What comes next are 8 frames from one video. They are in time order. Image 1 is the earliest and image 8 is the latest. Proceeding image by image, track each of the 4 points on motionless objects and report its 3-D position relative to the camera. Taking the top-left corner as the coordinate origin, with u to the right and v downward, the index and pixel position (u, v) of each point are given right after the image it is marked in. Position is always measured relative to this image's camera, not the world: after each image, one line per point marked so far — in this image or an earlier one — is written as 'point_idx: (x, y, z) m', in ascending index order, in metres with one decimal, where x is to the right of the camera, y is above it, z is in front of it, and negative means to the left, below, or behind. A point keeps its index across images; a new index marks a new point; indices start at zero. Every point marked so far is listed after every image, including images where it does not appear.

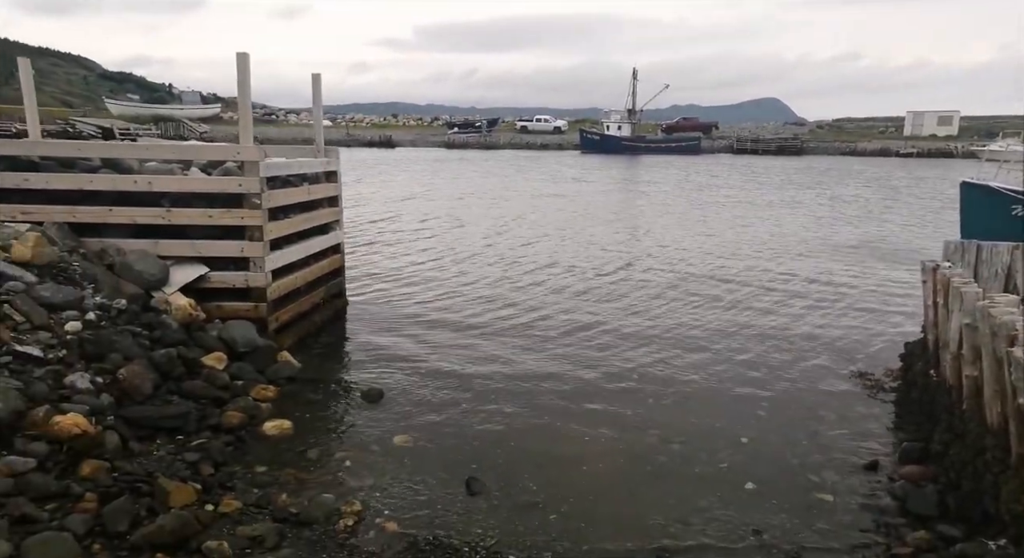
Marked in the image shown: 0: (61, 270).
0: (-5.2, +0.1, +9.6) m
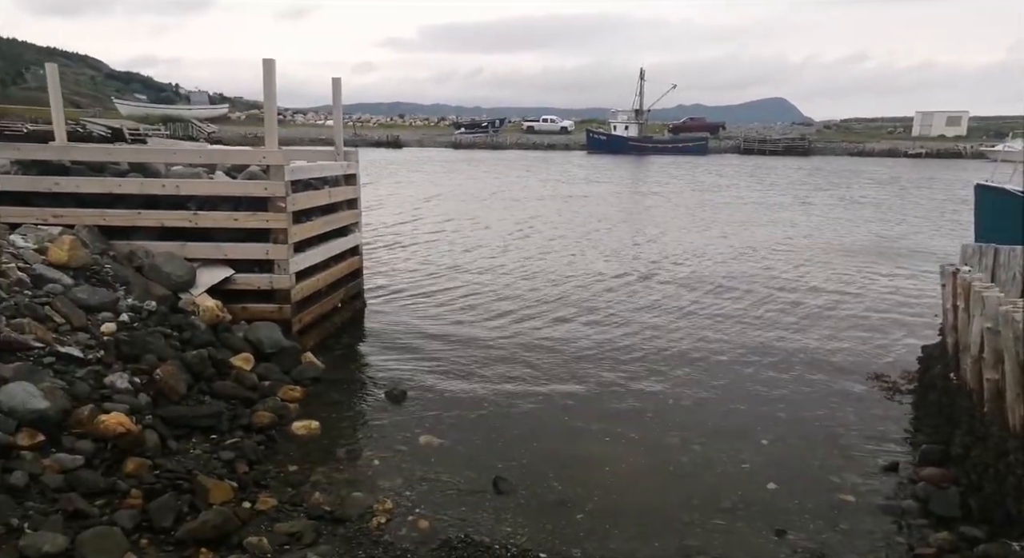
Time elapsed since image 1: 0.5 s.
0: (-5.0, +0.1, +9.8) m
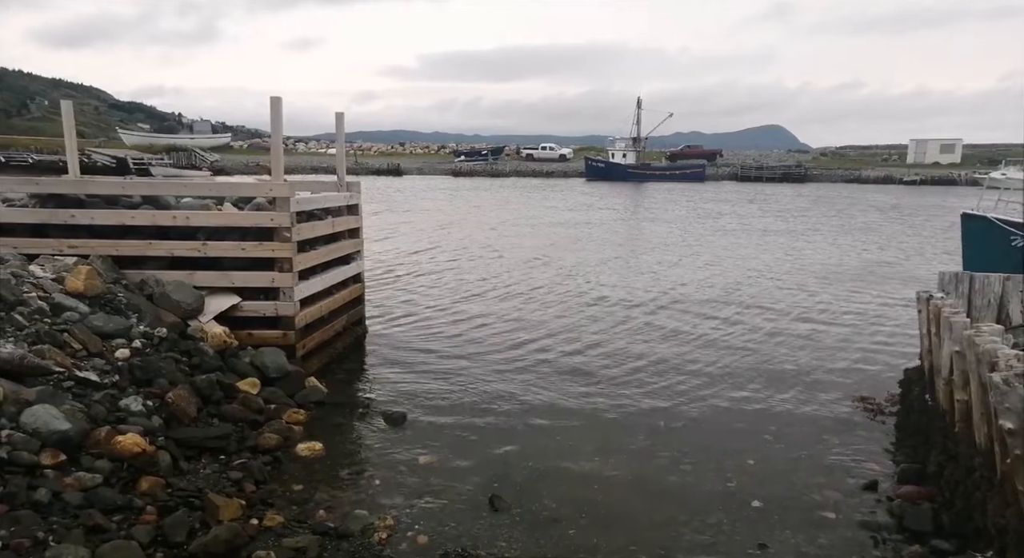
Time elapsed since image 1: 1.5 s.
0: (-5.0, -0.3, +10.2) m
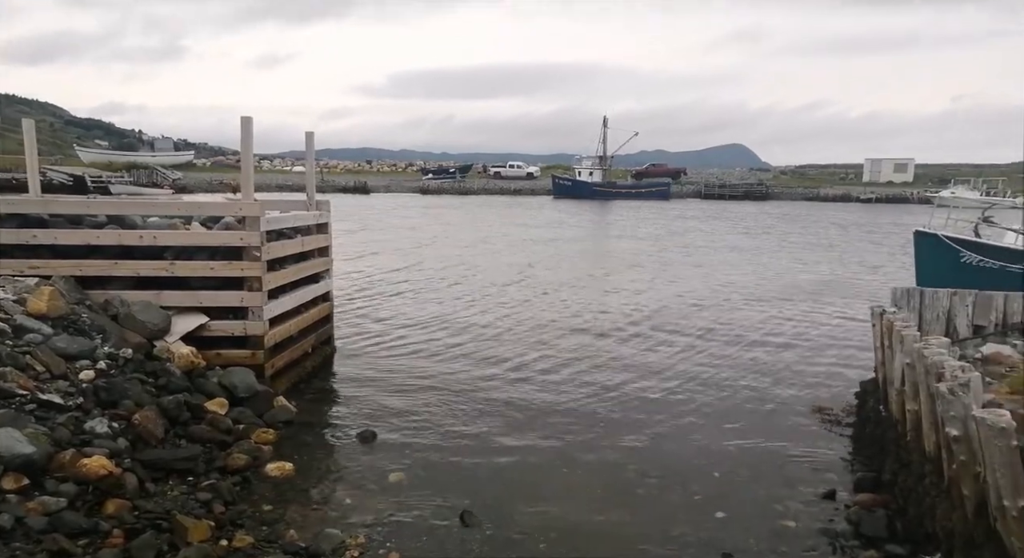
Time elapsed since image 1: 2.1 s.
0: (-5.4, -0.5, +10.1) m
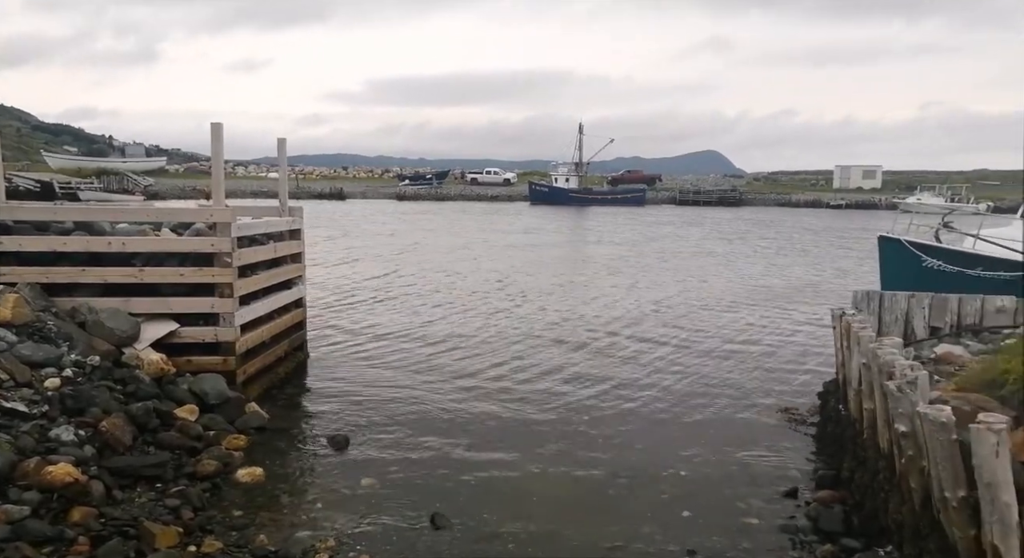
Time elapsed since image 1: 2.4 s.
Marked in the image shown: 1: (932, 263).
0: (-5.8, -0.6, +10.1) m
1: (+8.4, +0.3, +16.6) m
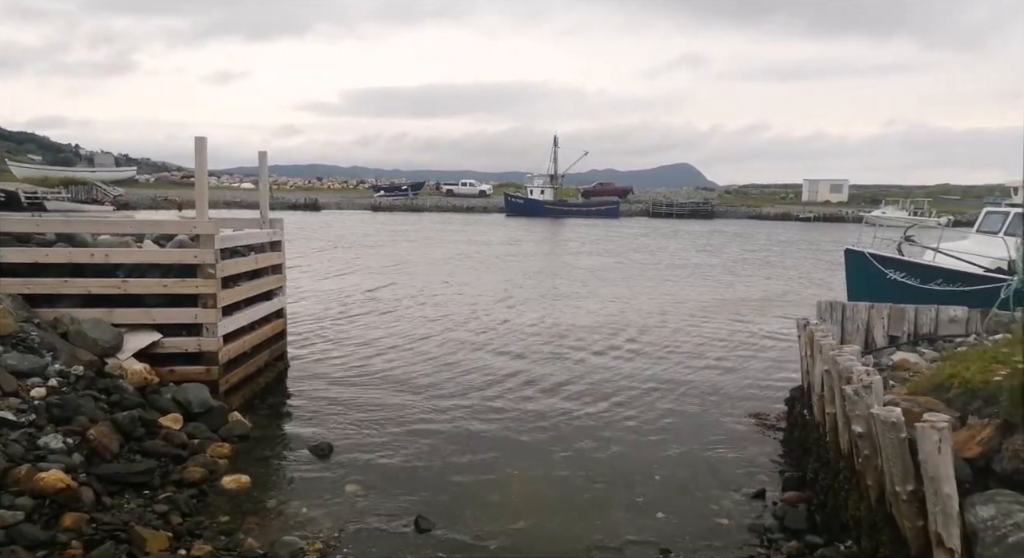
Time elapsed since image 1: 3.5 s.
0: (-6.0, -0.7, +10.2) m
1: (+8.0, +0.1, +17.2) m
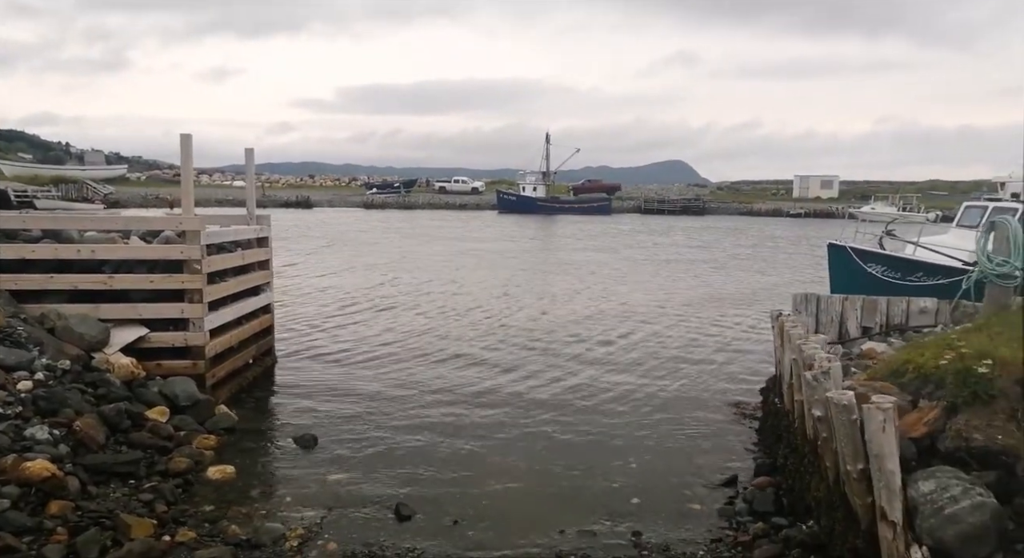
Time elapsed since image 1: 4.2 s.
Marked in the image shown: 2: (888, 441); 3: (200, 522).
0: (-6.3, -0.7, +10.4) m
1: (+7.6, +0.2, +17.5) m
2: (+2.7, -1.2, +5.9) m
3: (-3.1, -2.4, +8.3) m
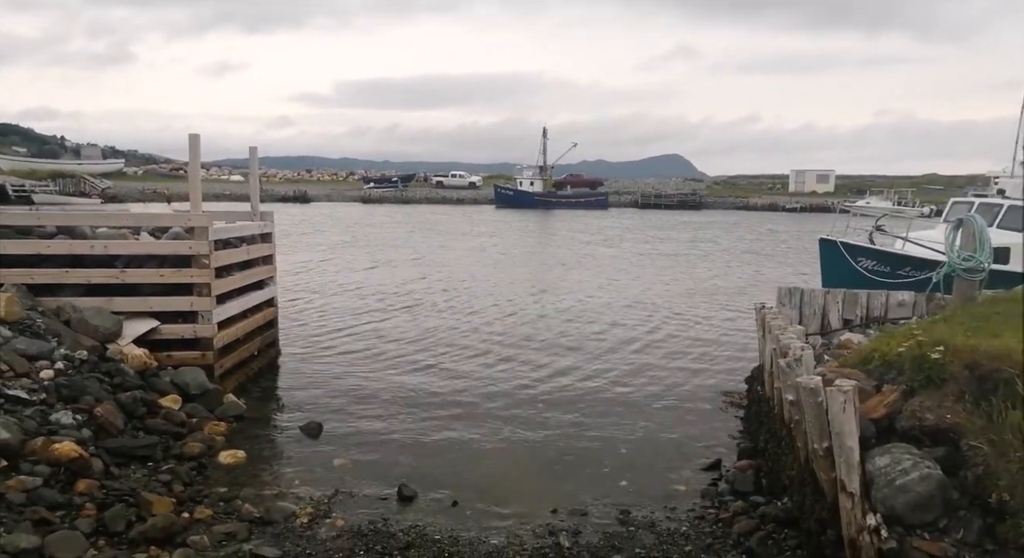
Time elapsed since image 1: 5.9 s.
0: (-6.3, -0.6, +10.9) m
1: (+7.6, +0.4, +18.0) m
2: (+2.7, -1.1, +6.4) m
3: (-3.2, -2.4, +8.8) m
